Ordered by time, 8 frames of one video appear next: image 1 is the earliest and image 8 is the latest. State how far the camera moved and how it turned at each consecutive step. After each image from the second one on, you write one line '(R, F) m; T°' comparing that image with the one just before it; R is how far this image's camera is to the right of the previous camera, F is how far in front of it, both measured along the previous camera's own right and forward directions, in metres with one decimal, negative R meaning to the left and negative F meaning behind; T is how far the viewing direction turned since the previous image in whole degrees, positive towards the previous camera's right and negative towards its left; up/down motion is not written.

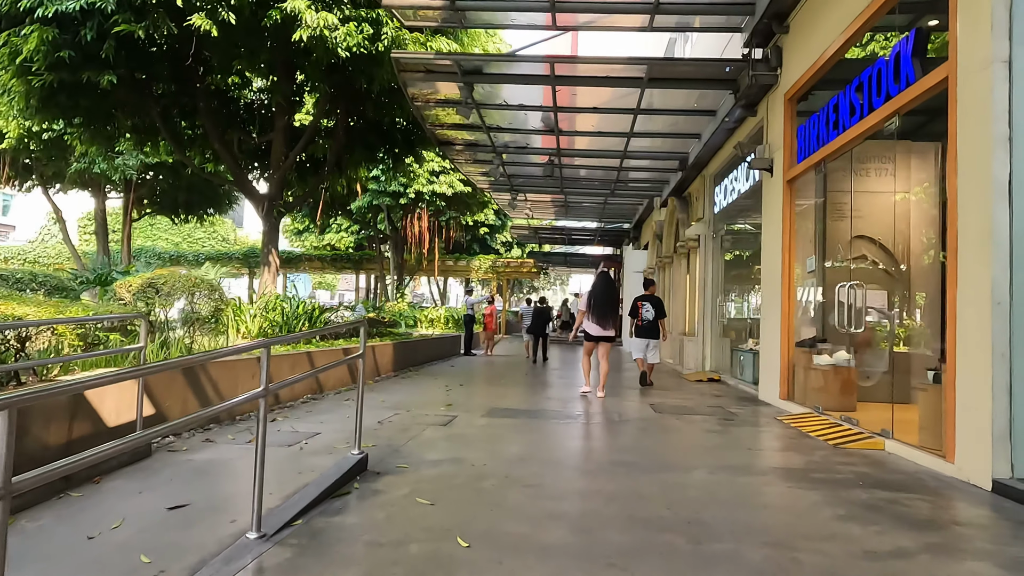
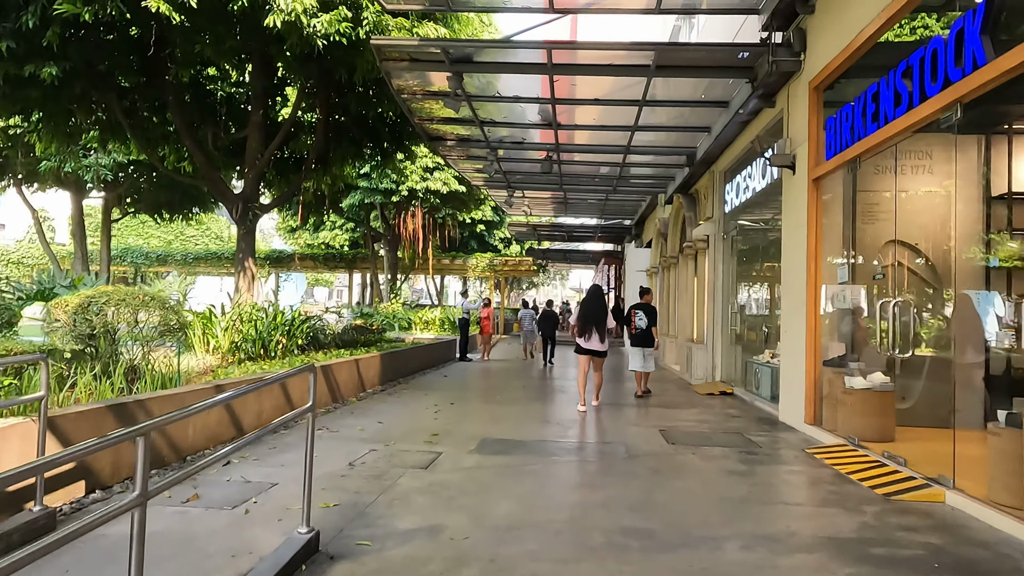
(+0.1, +0.8) m; 0°
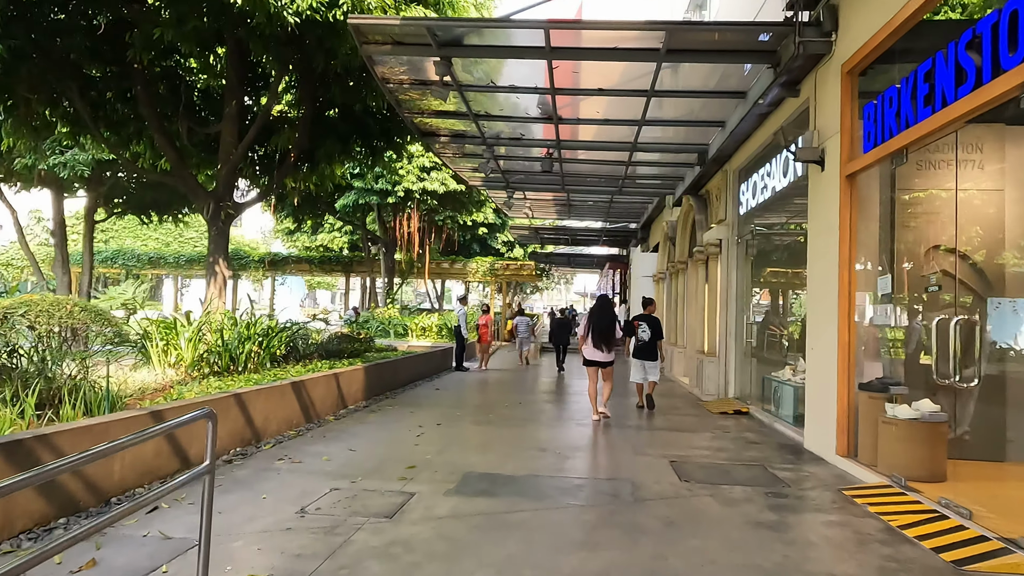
(+0.1, +0.8) m; 0°
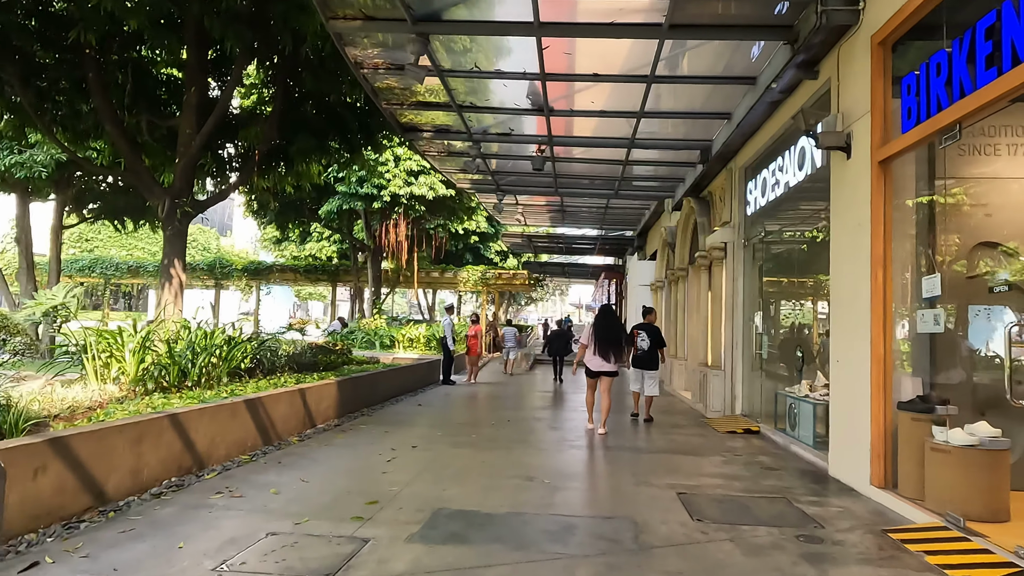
(+0.1, +0.8) m; 0°
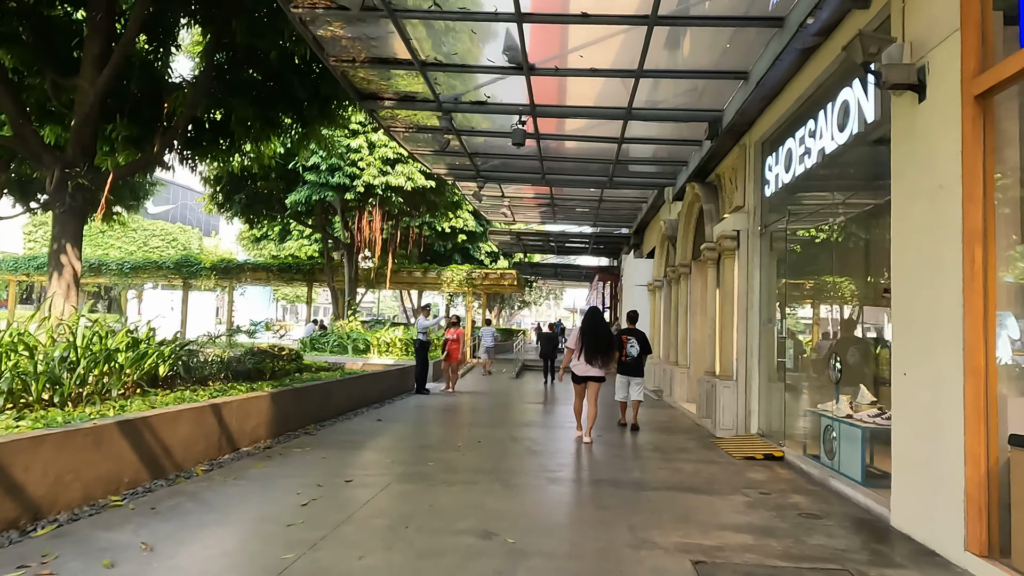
(+0.3, +1.5) m; 0°
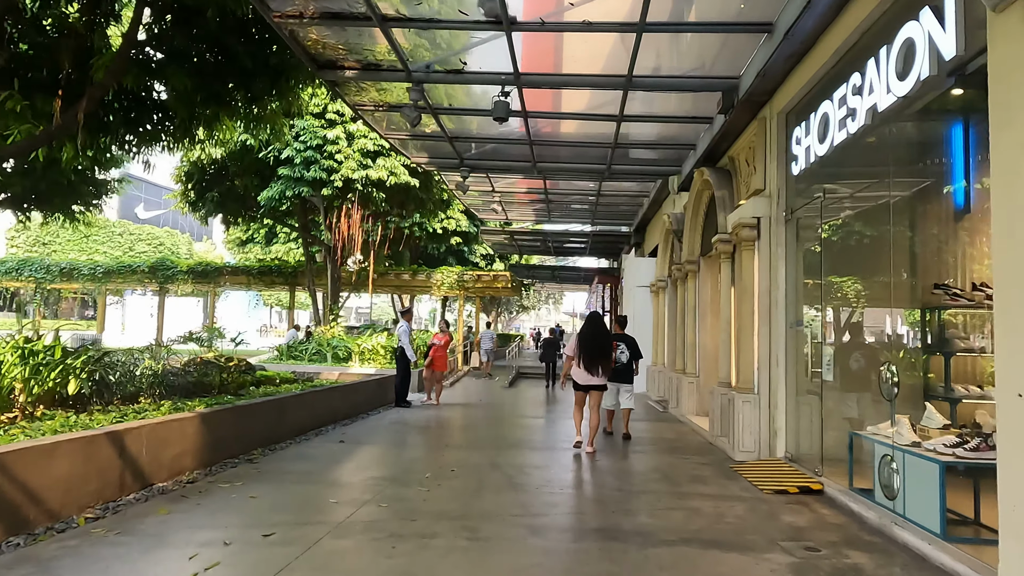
(+0.2, +1.2) m; 0°
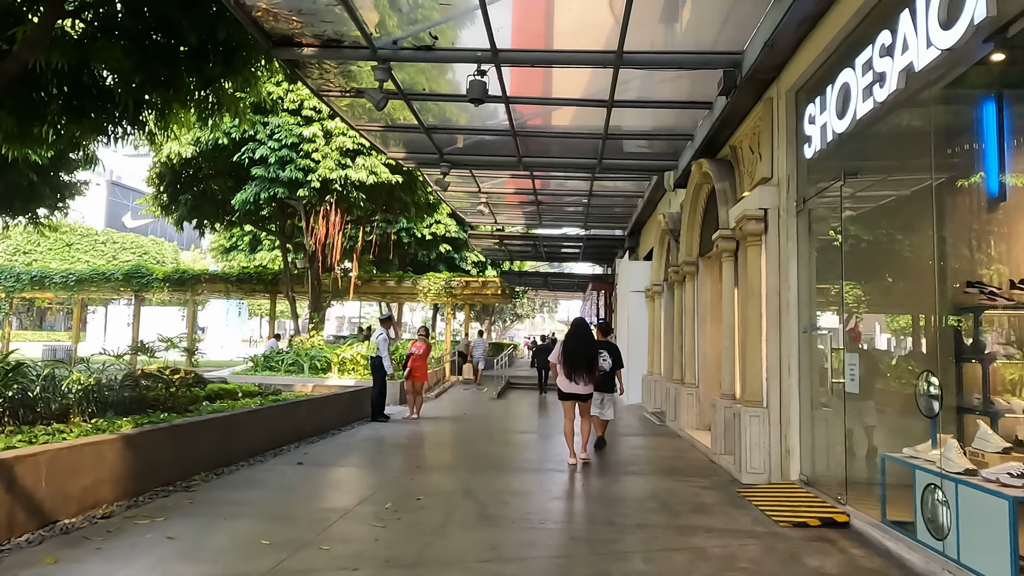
(+0.2, +0.8) m; 0°
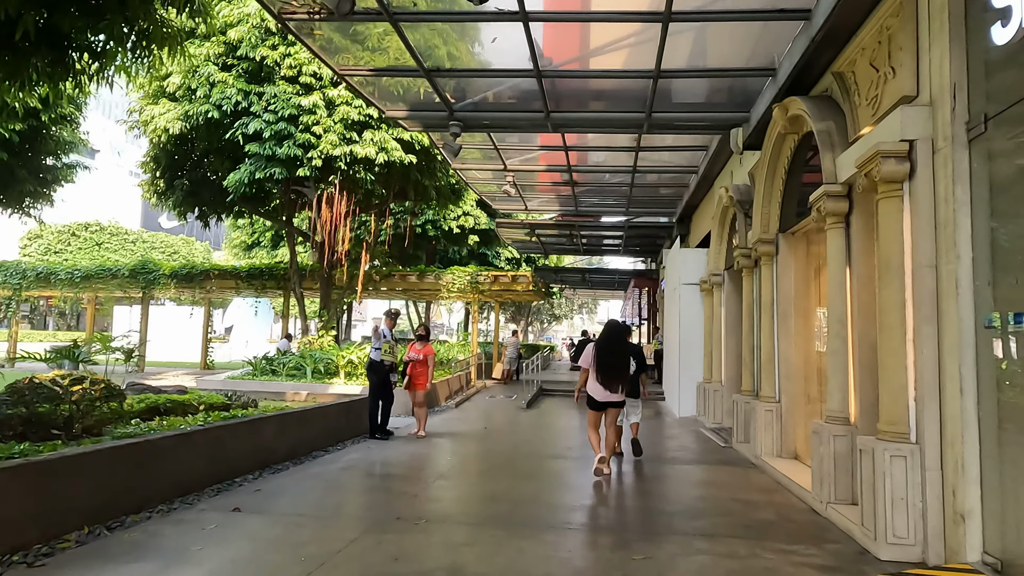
(+0.2, +2.0) m; -3°
